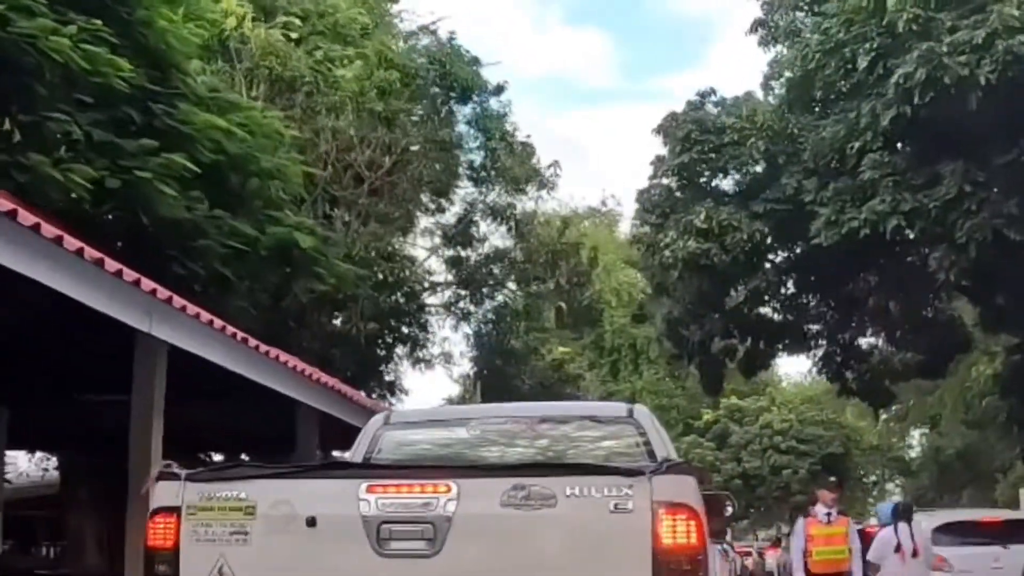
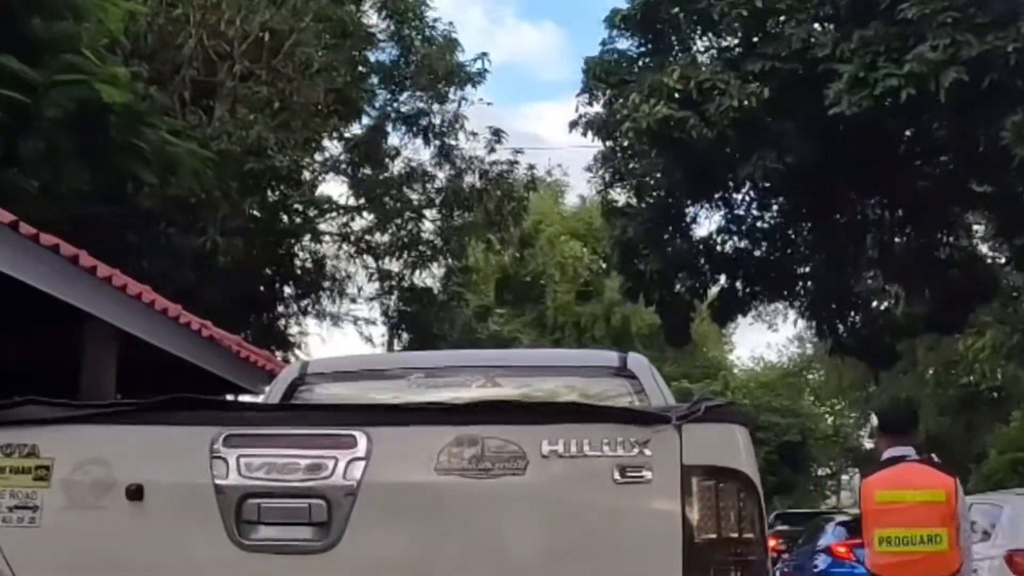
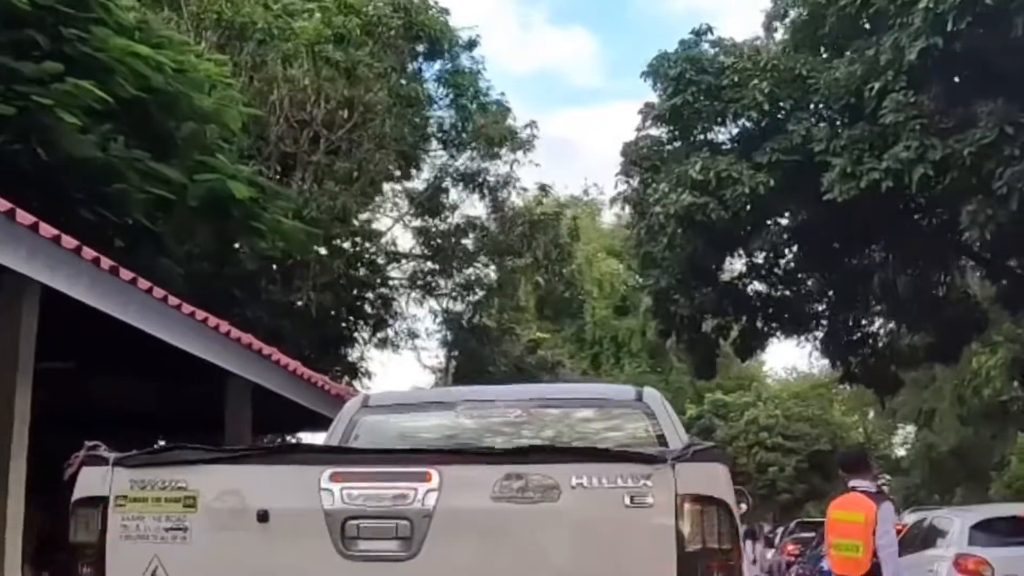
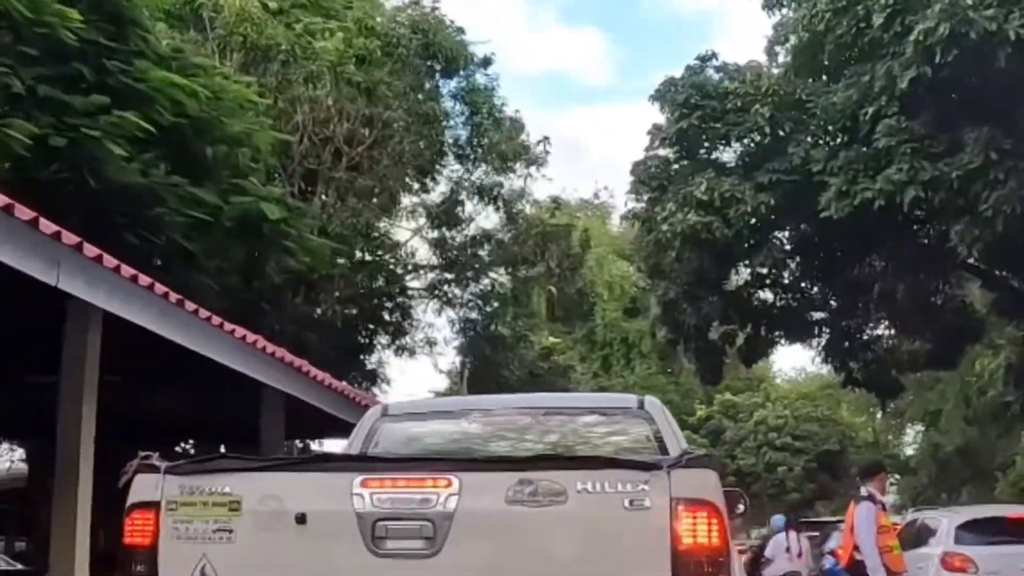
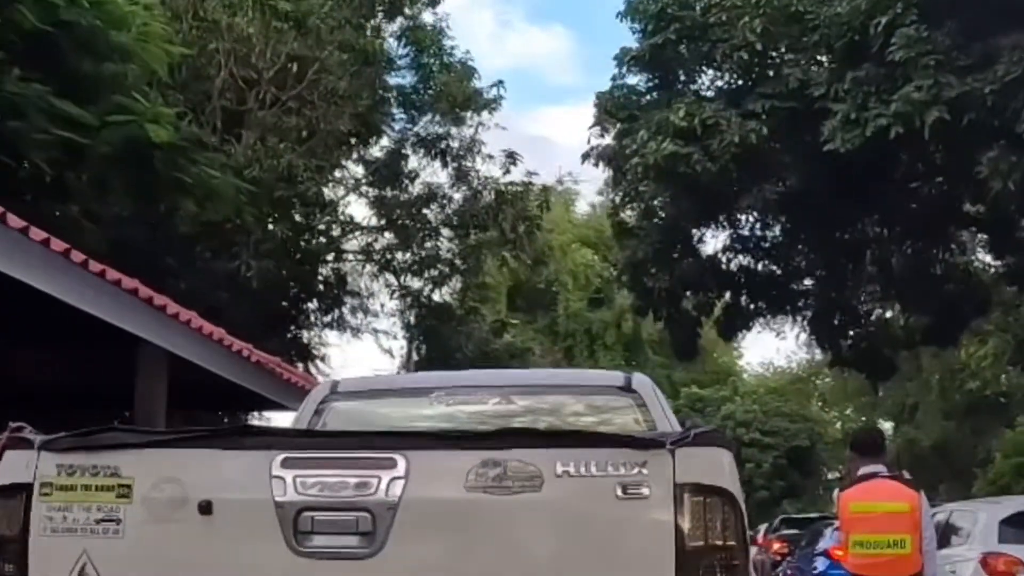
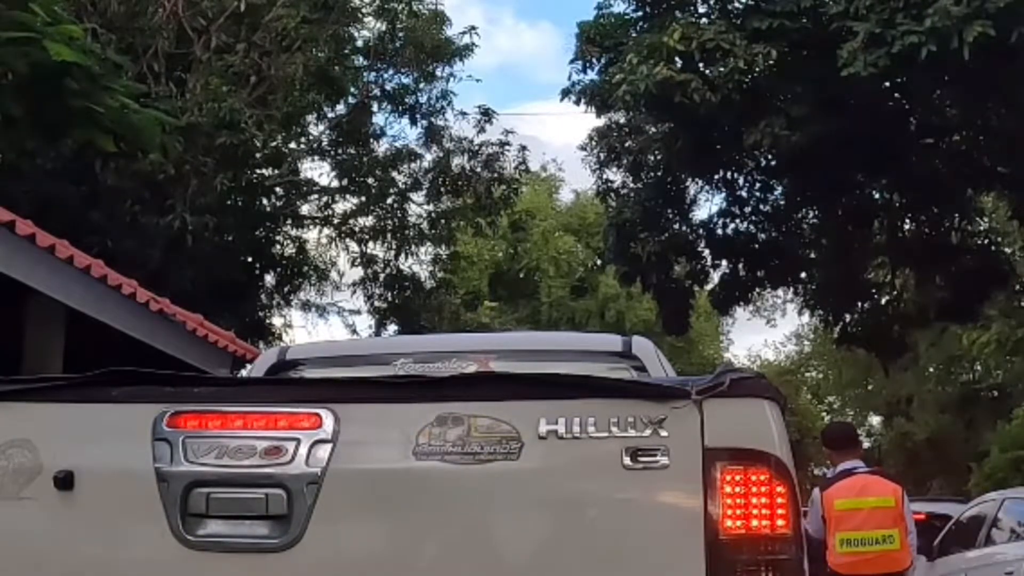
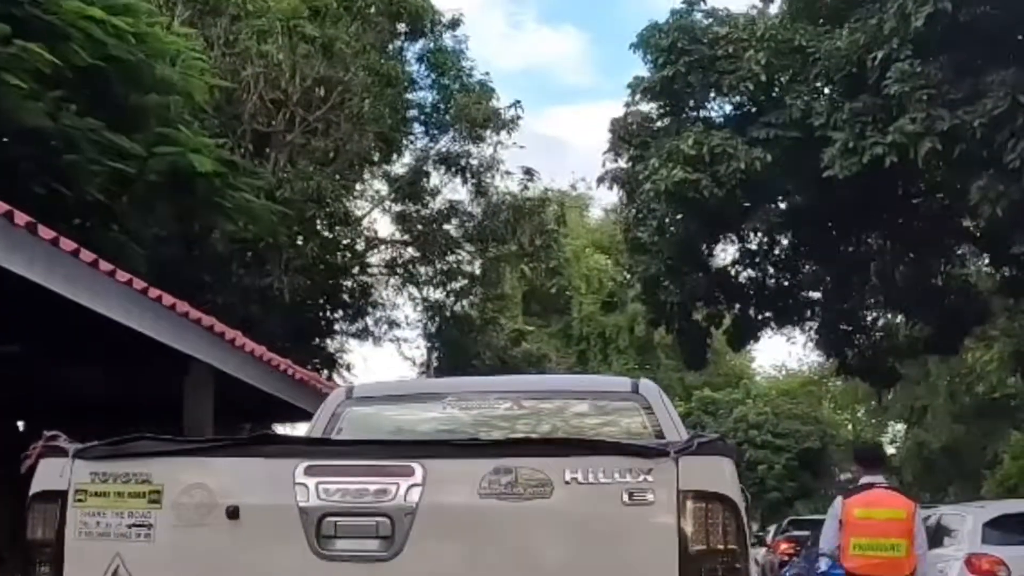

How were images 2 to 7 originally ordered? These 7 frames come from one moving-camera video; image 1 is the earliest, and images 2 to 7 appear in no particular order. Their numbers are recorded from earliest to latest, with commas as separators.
4, 3, 7, 5, 2, 6
